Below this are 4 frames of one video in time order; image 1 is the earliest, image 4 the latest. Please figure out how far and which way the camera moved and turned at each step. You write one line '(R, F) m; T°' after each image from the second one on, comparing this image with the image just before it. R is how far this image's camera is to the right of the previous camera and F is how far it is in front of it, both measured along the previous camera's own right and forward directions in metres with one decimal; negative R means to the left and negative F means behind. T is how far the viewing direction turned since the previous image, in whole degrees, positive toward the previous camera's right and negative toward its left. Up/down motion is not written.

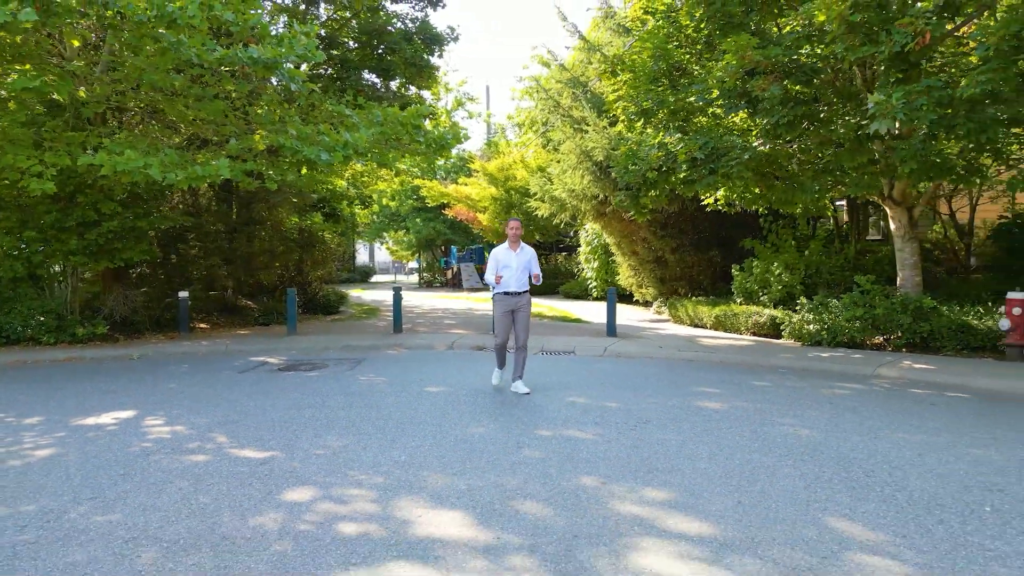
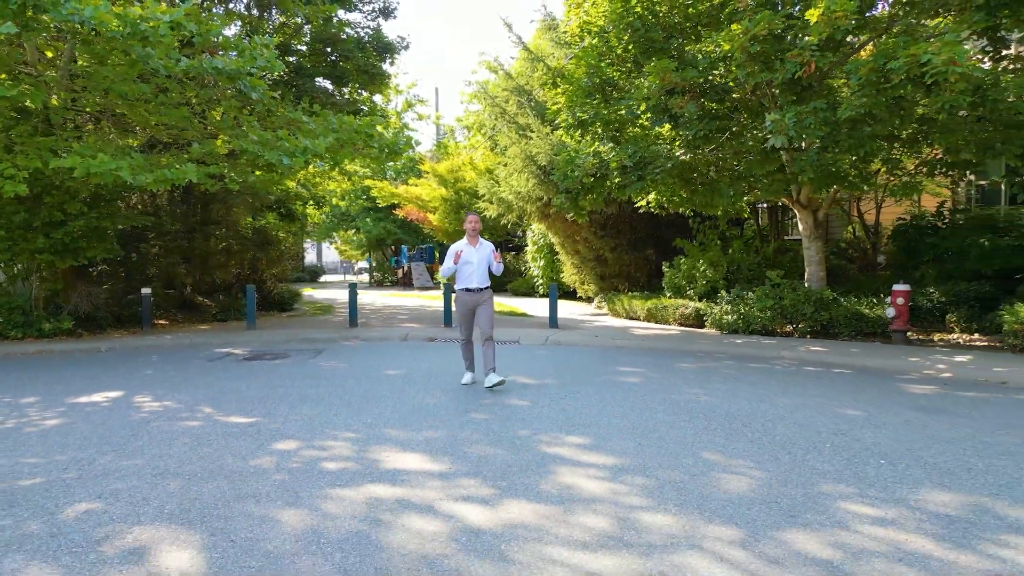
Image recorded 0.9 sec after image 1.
(0.0, -1.0) m; +4°
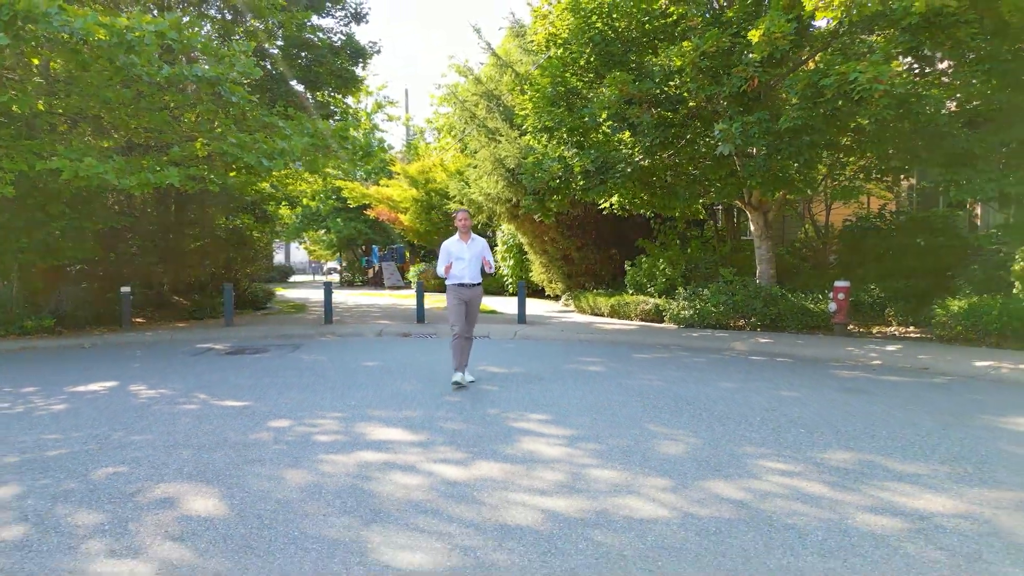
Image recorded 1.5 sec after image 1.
(0.0, -0.6) m; +2°
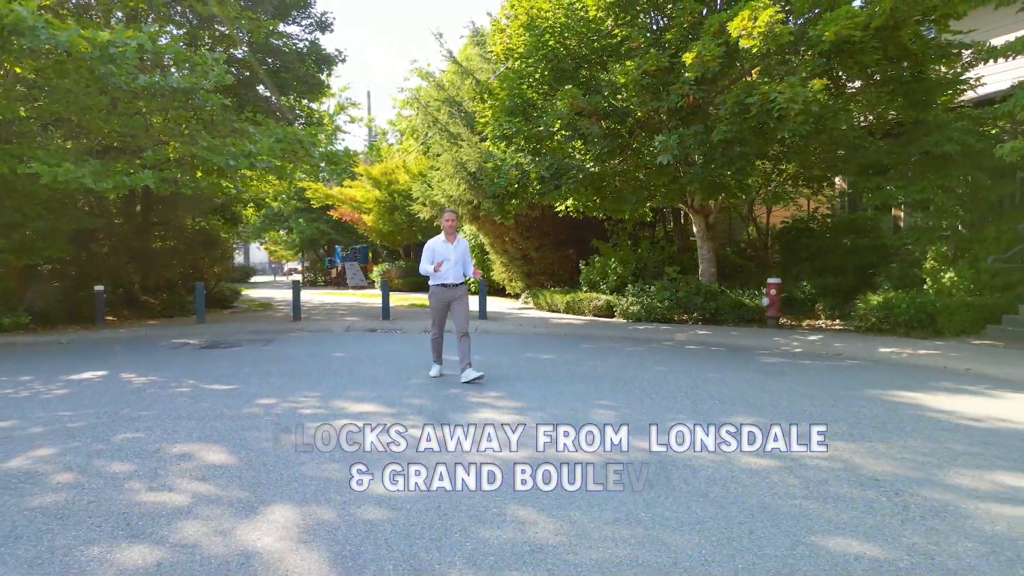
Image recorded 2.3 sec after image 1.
(0.0, -0.8) m; +3°
